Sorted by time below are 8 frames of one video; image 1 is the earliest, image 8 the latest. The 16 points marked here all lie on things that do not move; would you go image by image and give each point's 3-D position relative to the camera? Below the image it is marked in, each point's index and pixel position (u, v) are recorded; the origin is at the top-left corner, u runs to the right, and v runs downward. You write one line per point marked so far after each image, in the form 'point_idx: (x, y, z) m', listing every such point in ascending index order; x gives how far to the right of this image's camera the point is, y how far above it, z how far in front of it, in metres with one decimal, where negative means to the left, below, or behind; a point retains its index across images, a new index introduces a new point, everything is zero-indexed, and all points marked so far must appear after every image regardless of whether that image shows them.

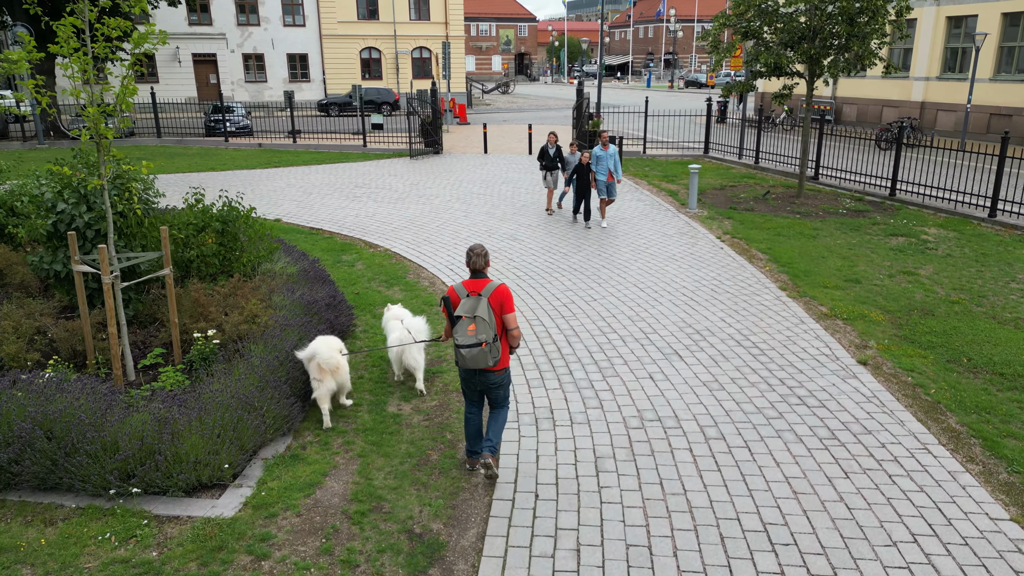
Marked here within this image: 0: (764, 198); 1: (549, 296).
0: (+5.2, +1.9, +14.9) m
1: (+0.5, -0.1, +9.0) m
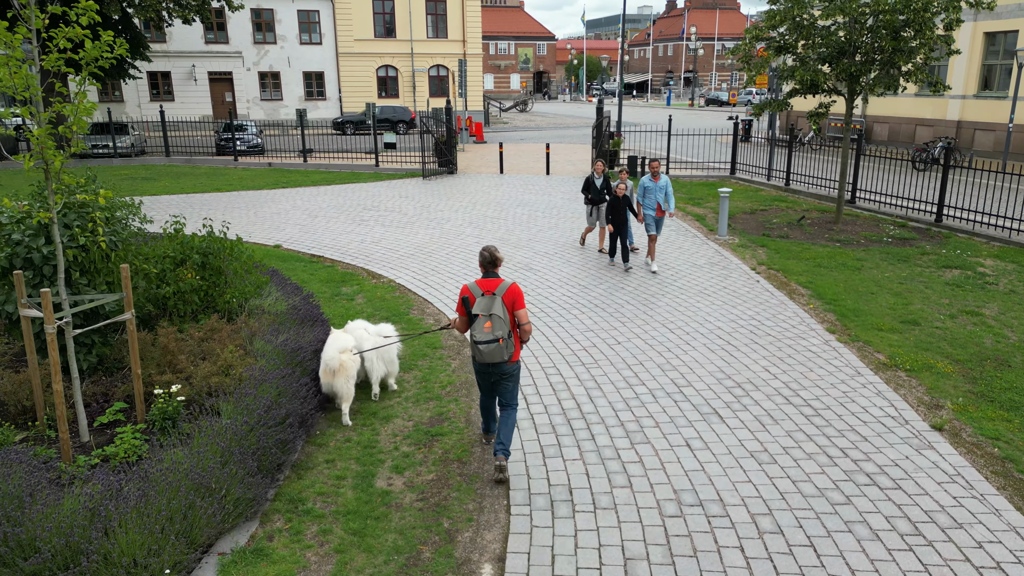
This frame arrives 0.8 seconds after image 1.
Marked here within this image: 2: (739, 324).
0: (+5.5, +1.3, +13.9) m
1: (+0.6, -0.5, +8.1) m
2: (+2.6, -0.4, +8.4) m
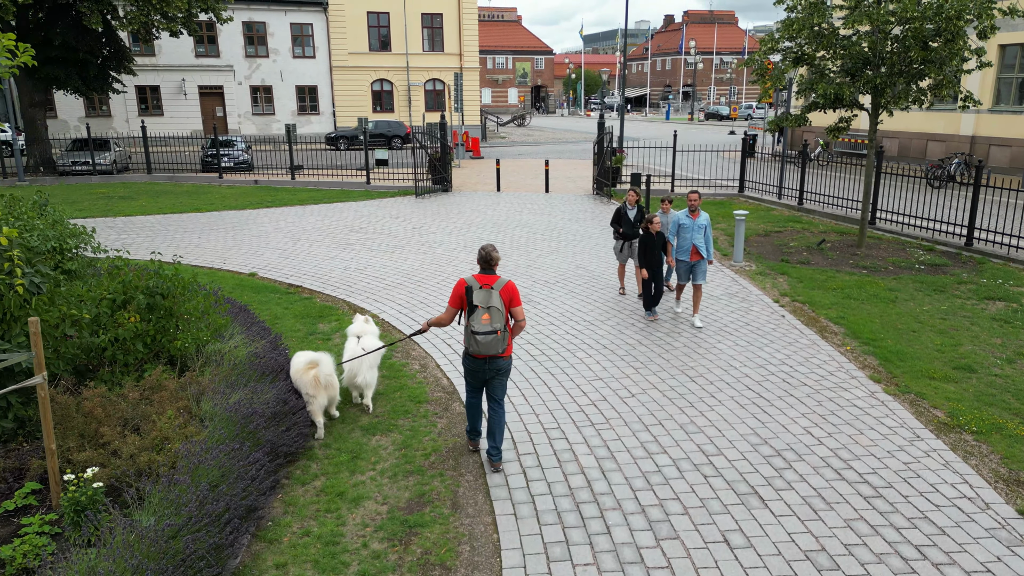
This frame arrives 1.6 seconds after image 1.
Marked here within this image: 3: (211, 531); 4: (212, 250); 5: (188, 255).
0: (+5.5, +0.7, +12.9) m
1: (+0.6, -1.0, +7.0) m
2: (+2.6, -0.8, +7.4) m
3: (-1.7, -1.4, +4.2) m
4: (-5.4, +0.7, +13.0) m
5: (-5.7, +0.6, +12.7) m
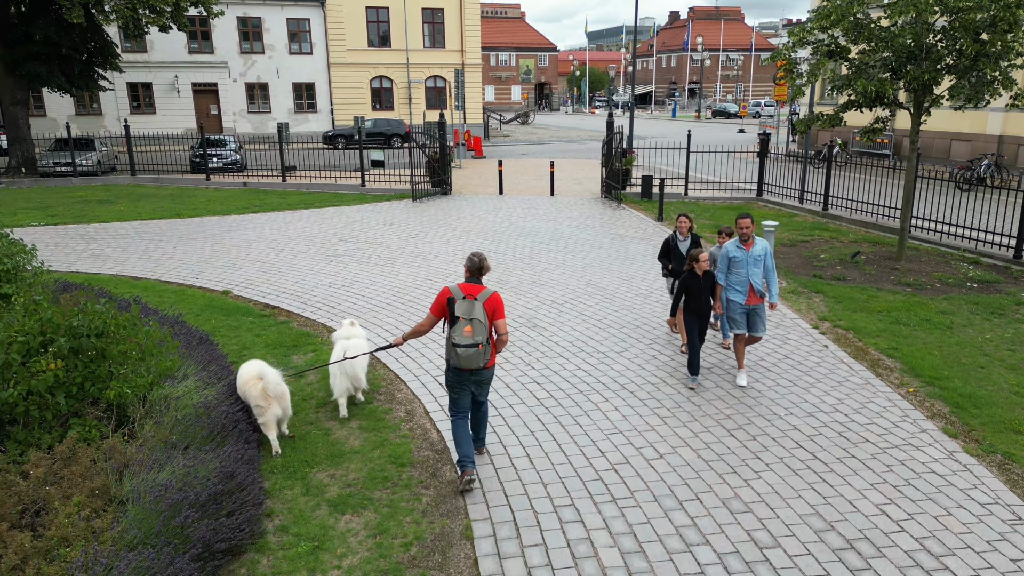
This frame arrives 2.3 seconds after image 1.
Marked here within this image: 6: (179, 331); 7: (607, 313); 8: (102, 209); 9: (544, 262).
0: (+5.5, +0.5, +11.7) m
1: (+0.6, -1.3, +5.8) m
2: (+2.6, -1.1, +6.2) m
3: (-1.7, -1.7, +3.0) m
4: (-5.3, +0.4, +11.9) m
5: (-5.6, +0.3, +11.5) m
6: (-3.5, -0.5, +7.4) m
7: (+1.2, -0.3, +9.2) m
8: (-9.7, +1.9, +17.1) m
9: (+0.5, +0.4, +11.8) m
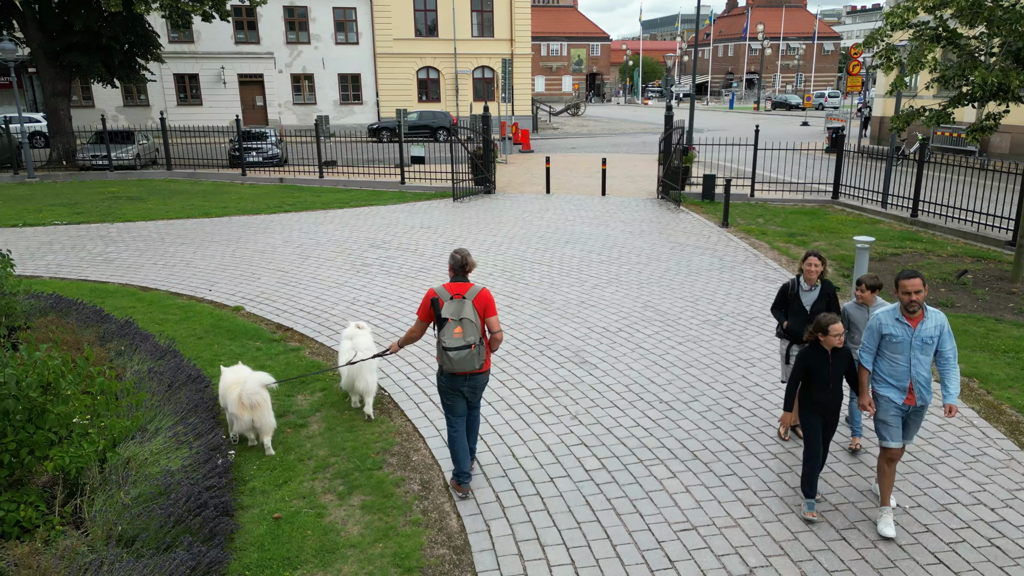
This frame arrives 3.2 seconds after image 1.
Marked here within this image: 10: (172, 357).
0: (+6.2, +0.1, +10.0) m
1: (+0.9, -1.6, +4.5) m
2: (+2.9, -1.5, +4.7) m
3: (-1.7, -2.0, +1.9) m
4: (-4.7, +0.2, +10.9) m
5: (-5.0, +0.1, +10.6) m
6: (-3.1, -0.7, +6.3) m
7: (+1.7, -0.6, +7.8) m
8: (-8.6, +1.9, +16.4) m
9: (+1.2, +0.2, +10.5) m
10: (-3.2, -0.7, +6.8) m
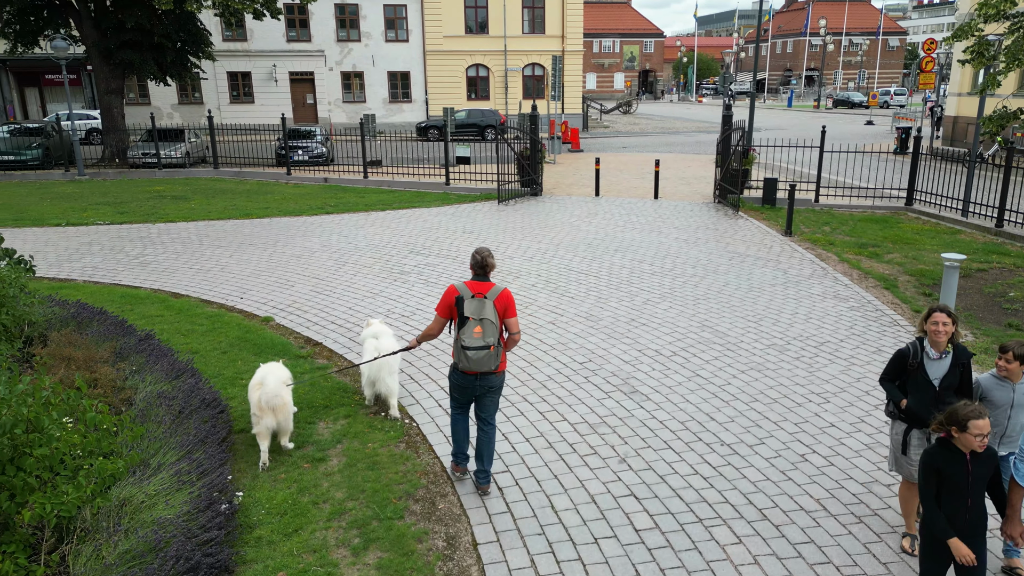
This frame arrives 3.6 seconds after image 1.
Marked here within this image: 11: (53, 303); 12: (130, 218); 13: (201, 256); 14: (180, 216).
0: (+6.7, -0.2, +8.9) m
1: (+1.0, -1.8, +3.8) m
2: (+3.1, -1.7, +3.9) m
3: (-1.7, -2.2, +1.3) m
4: (-4.0, +0.1, +10.5) m
5: (-4.3, 0.0, +10.2) m
6: (-2.7, -0.9, +5.9) m
7: (+2.1, -0.8, +7.0) m
8: (-7.6, +1.9, +16.2) m
9: (+1.8, 0.0, +9.7) m
10: (-2.9, -0.8, +6.4) m
11: (-5.1, -0.2, +8.1) m
12: (-7.8, +1.4, +14.8) m
13: (-5.1, +0.5, +11.8) m
14: (-7.0, +1.5, +15.2) m
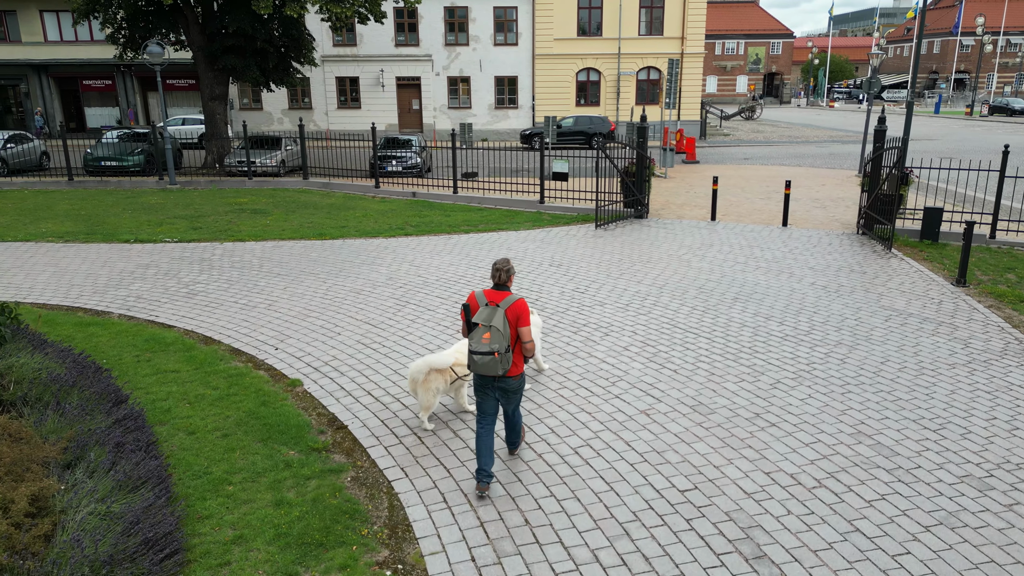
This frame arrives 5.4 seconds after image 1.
0: (+7.4, -1.1, +5.9) m
1: (+1.0, -2.5, +1.7) m
2: (+3.1, -2.5, +1.5) m
3: (-2.1, -2.8, -0.4) m
4: (-2.9, -0.4, +9.1) m
5: (-3.3, -0.5, +8.8) m
6: (-2.4, -1.4, +4.3) m
7: (+2.6, -1.6, +4.7) m
8: (-5.5, +1.4, +15.3) m
9: (+2.7, -0.8, +7.4) m
10: (-2.4, -1.3, +4.8) m
11: (-4.4, -0.6, +6.8) m
12: (-6.0, +1.0, +13.9) m
13: (-3.8, 0.0, +10.5) m
14: (-5.1, +1.1, +14.2) m
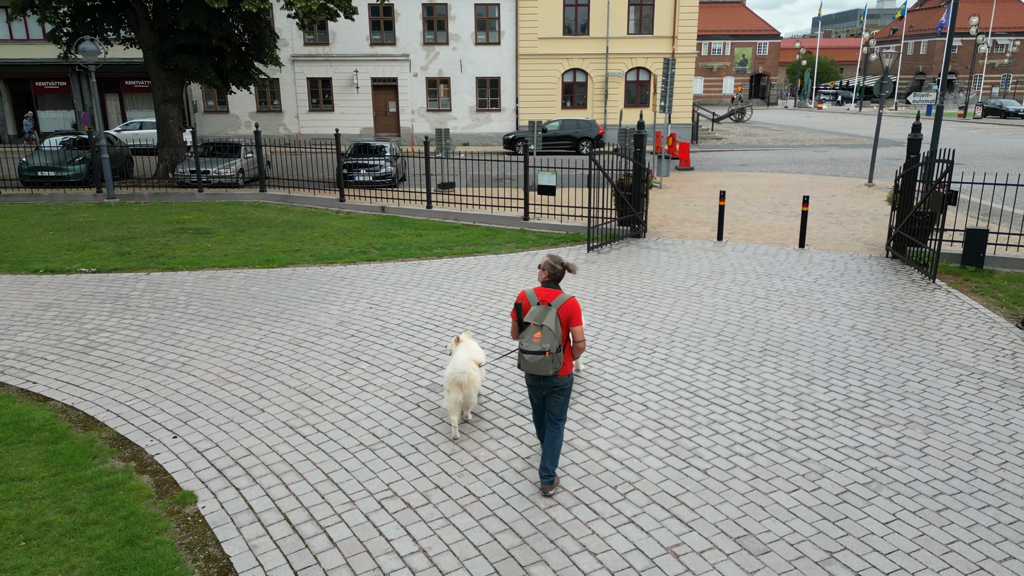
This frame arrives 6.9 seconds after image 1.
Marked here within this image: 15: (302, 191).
0: (+7.3, -1.7, +4.1) m
1: (+0.9, -3.0, -0.2) m
2: (+3.0, -3.1, -0.4) m
3: (-2.1, -3.3, -2.3) m
4: (-3.1, -1.0, +7.1) m
5: (-3.5, -1.1, +6.9) m
6: (-2.5, -2.0, +2.4) m
7: (+2.4, -2.1, +2.9) m
8: (-5.9, +0.8, +13.3) m
9: (+2.5, -1.4, +5.6) m
10: (-2.6, -1.9, +2.9) m
11: (-4.6, -1.2, +4.8) m
12: (-6.3, +0.4, +11.9) m
13: (-4.0, -0.6, +8.6) m
14: (-5.4, +0.5, +12.2) m
15: (-5.3, +2.5, +18.6) m
